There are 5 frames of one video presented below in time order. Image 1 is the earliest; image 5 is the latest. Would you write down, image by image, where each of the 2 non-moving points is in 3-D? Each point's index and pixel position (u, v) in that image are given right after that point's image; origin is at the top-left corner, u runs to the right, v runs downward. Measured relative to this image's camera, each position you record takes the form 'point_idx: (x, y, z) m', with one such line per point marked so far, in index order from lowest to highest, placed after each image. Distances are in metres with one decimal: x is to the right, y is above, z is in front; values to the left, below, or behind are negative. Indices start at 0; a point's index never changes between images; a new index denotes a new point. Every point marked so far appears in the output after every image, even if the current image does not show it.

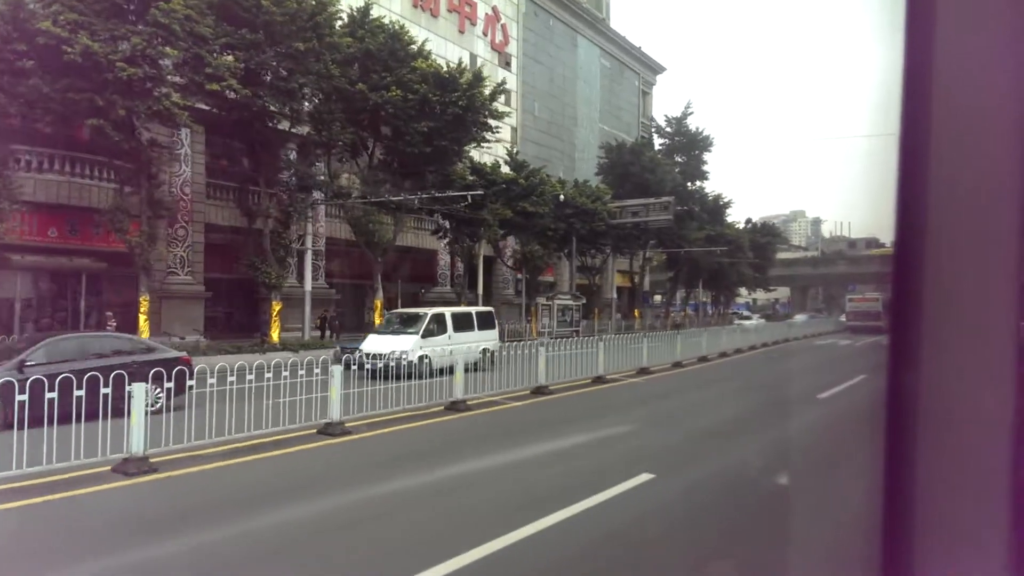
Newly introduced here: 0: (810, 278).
0: (+4.5, +0.2, +10.0) m
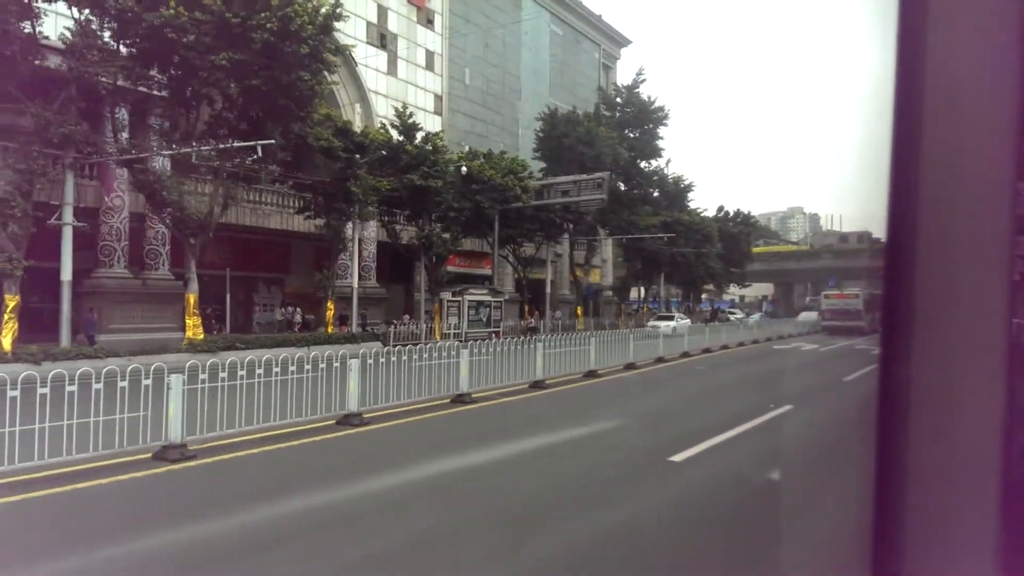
0: (+3.9, +0.2, +9.3) m
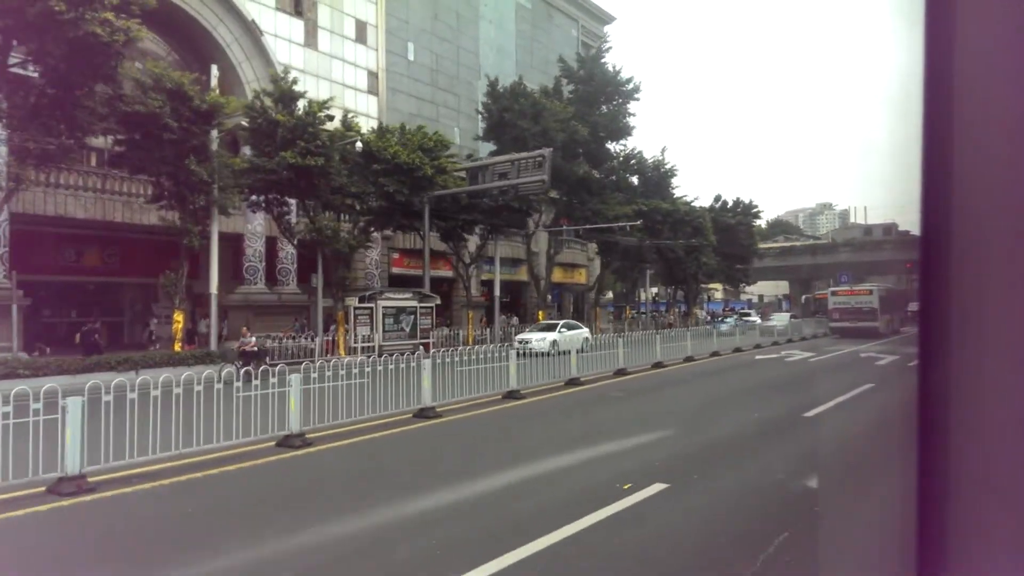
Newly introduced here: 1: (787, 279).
0: (+3.8, +0.3, +8.6) m
1: (+4.1, +0.1, +9.9) m
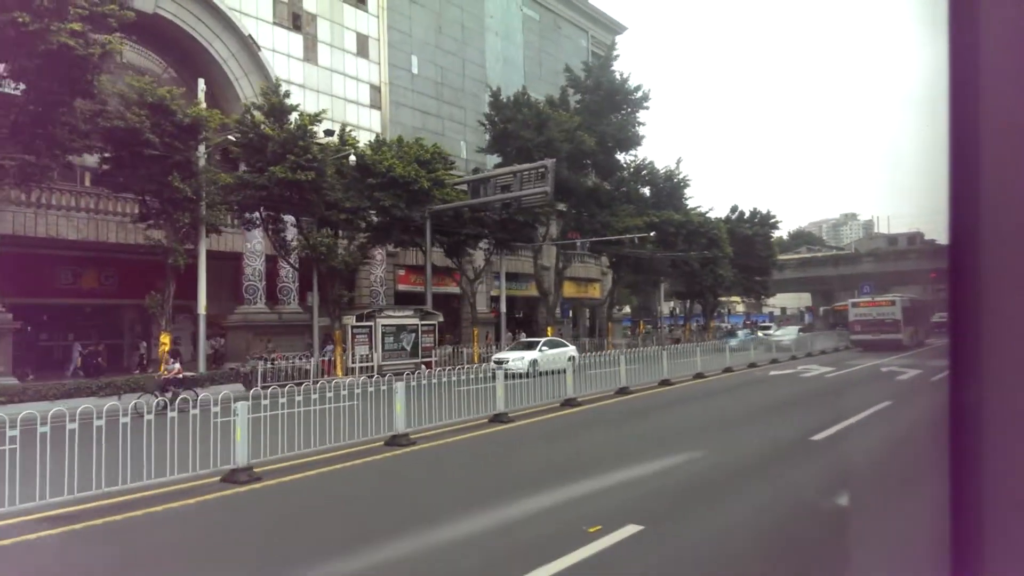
0: (+4.0, +0.1, +8.4) m
1: (+4.4, 0.0, +9.7) m
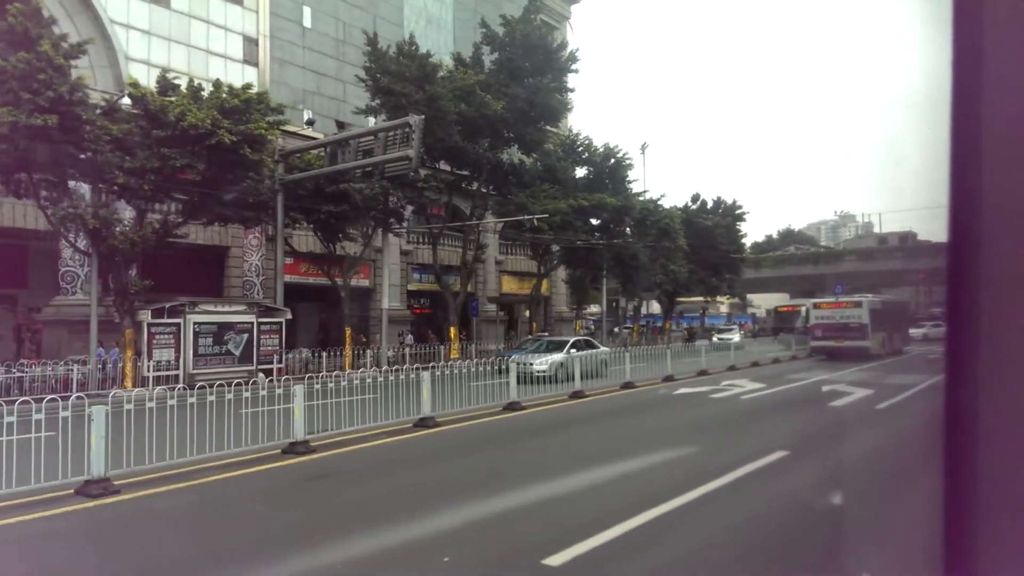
0: (+3.5, +0.1, +7.8) m
1: (+3.9, 0.0, +9.1) m
